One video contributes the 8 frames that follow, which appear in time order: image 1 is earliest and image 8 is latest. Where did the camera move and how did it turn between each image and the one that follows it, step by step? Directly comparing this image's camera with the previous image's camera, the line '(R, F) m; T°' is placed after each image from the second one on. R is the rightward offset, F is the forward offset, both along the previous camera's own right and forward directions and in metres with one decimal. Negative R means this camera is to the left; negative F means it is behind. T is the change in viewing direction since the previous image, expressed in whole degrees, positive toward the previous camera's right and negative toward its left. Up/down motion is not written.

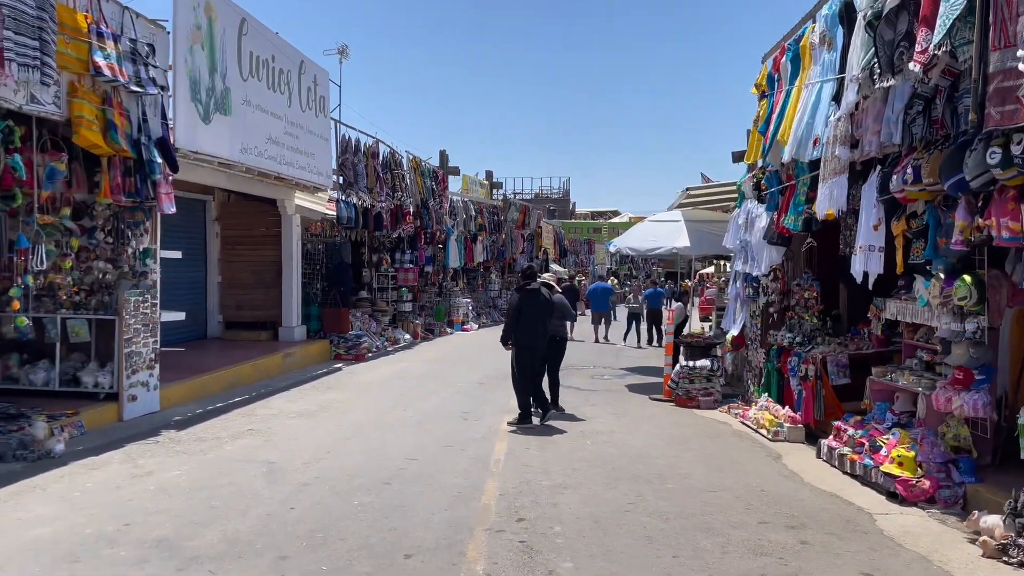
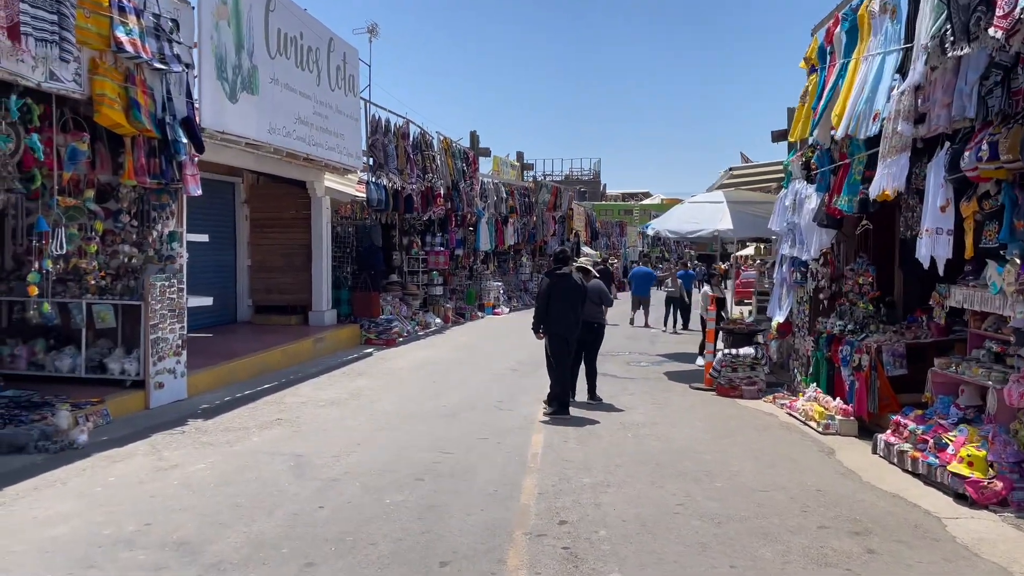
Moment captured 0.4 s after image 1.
(-0.1, +0.4) m; -2°
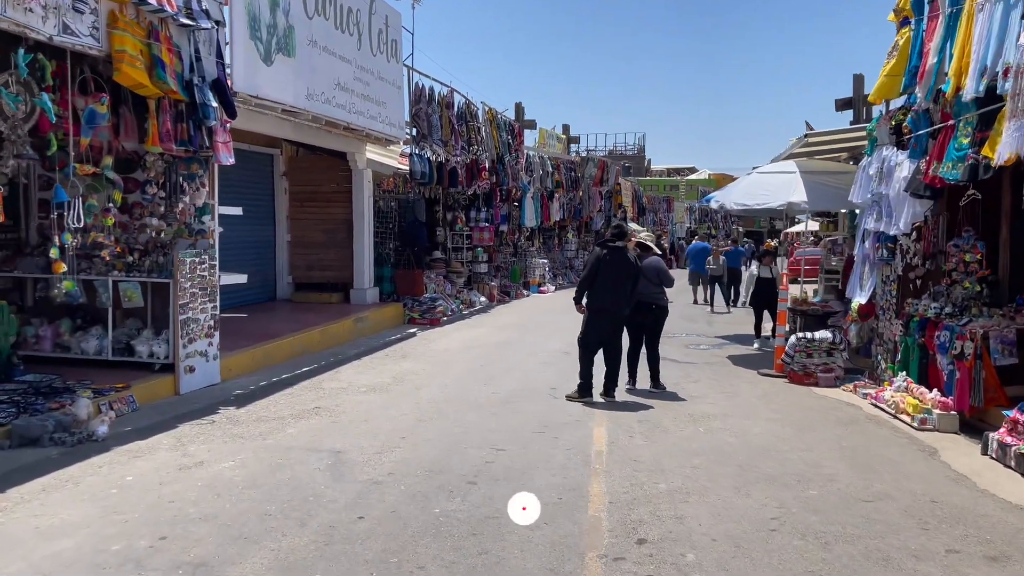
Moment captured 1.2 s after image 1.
(-0.2, +0.8) m; -3°
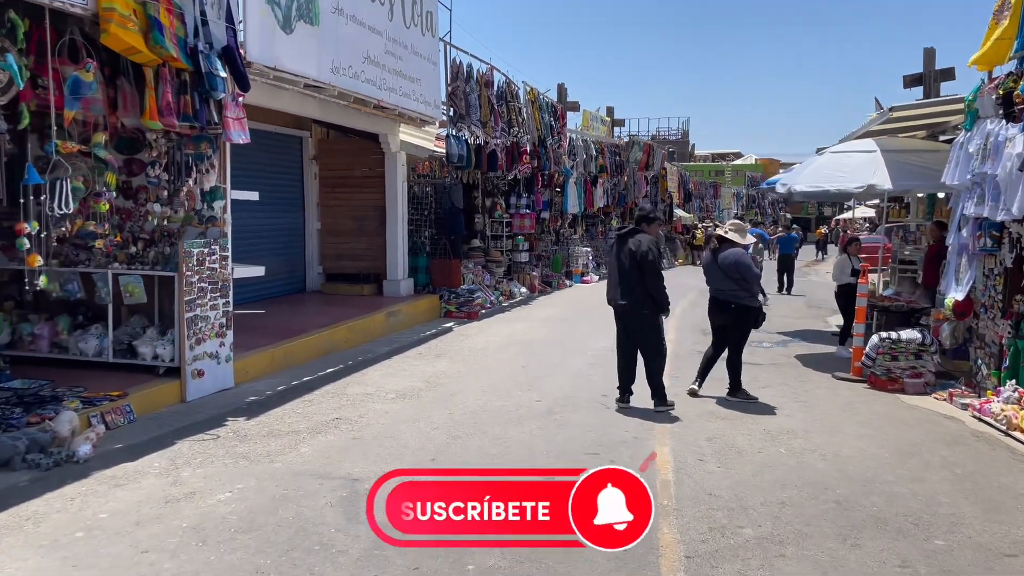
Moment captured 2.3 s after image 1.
(-0.1, +1.0) m; -3°
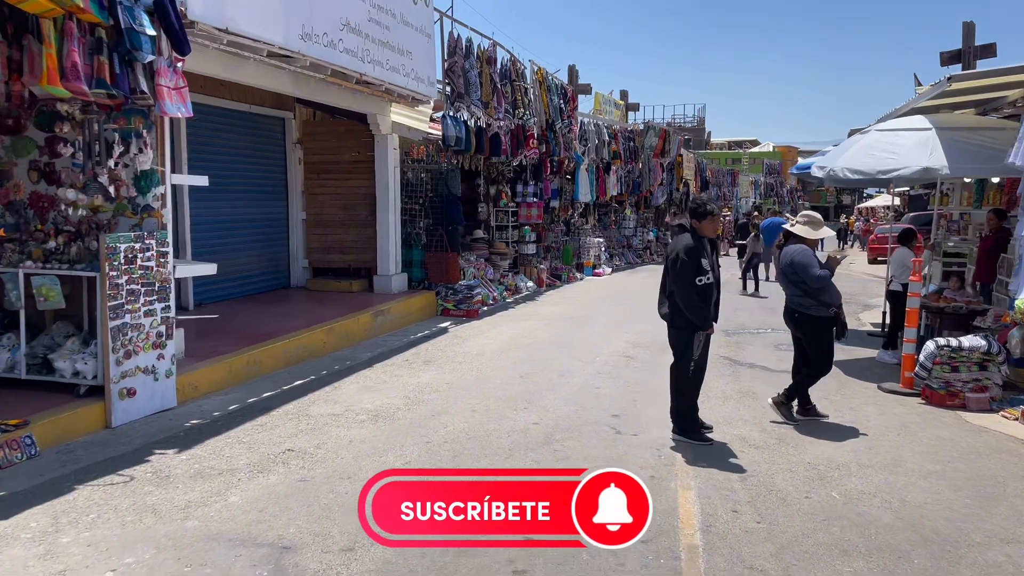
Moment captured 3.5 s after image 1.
(+0.2, +1.2) m; -1°
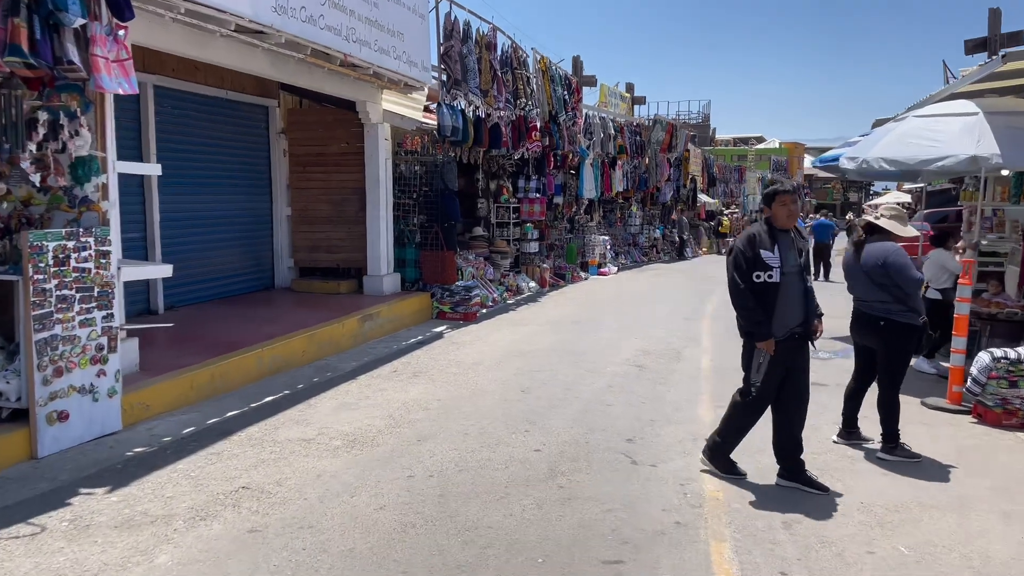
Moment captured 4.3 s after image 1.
(0.0, +0.9) m; 0°
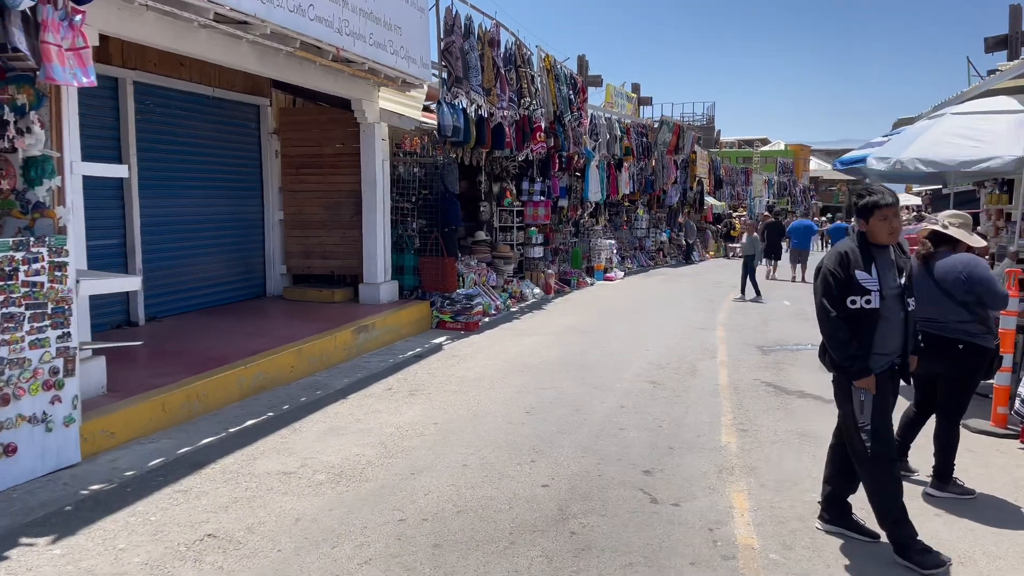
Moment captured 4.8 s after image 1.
(0.0, +0.6) m; 0°
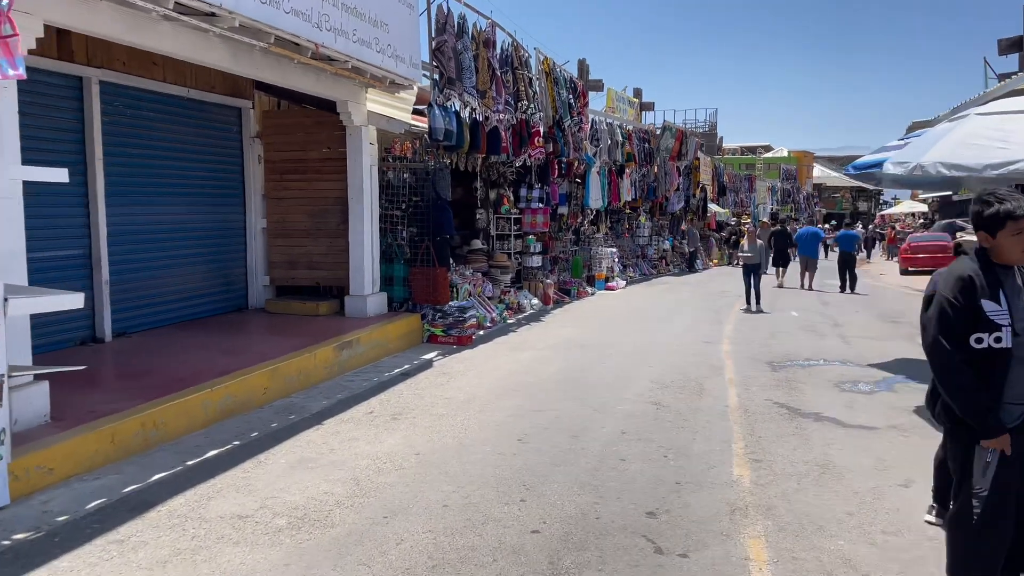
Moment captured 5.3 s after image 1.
(+0.1, +0.6) m; 0°
